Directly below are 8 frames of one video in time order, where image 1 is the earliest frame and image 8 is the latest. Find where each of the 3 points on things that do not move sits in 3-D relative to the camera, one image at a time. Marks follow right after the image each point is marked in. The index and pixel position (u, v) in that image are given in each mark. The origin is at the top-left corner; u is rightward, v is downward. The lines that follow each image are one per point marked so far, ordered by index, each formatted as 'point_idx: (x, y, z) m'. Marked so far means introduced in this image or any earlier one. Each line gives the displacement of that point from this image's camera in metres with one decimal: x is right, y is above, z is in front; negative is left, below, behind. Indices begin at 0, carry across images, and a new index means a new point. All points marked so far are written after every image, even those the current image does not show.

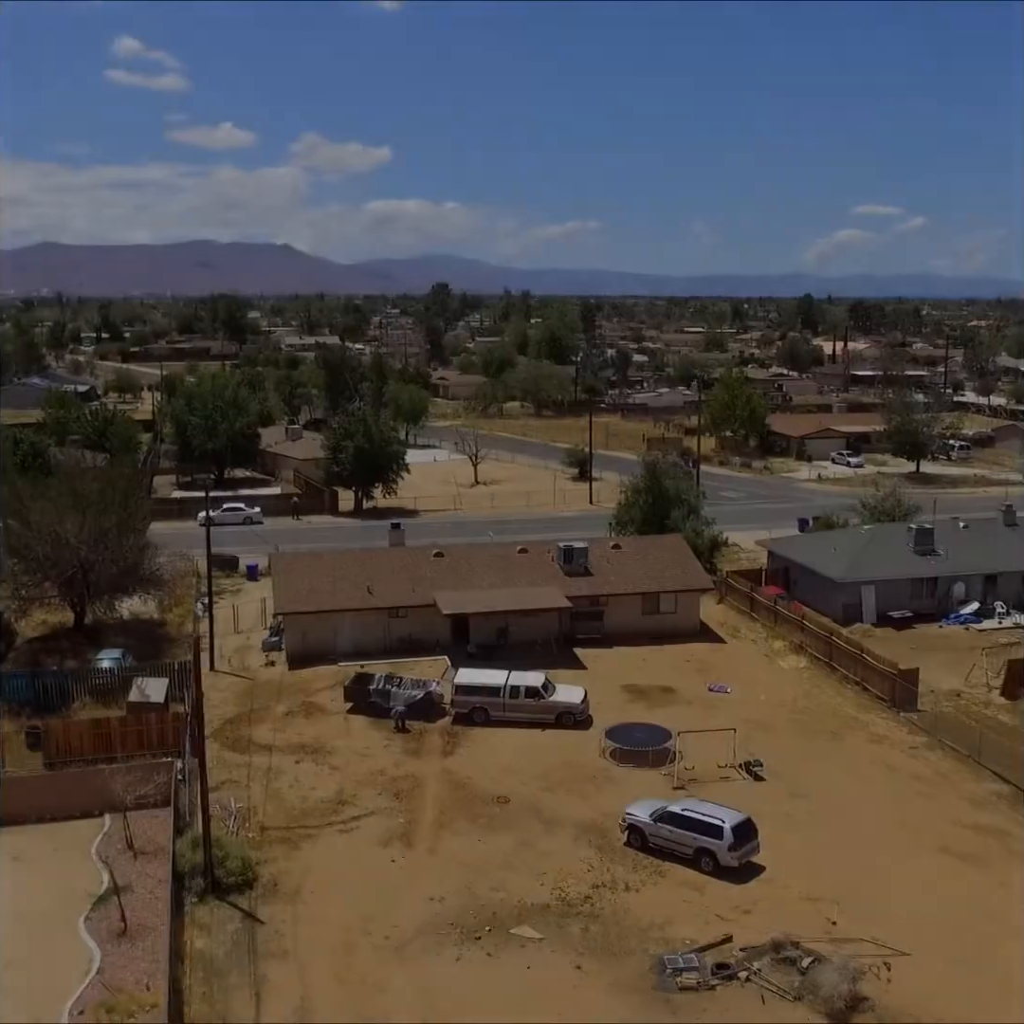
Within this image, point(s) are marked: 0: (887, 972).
0: (+6.8, -8.3, +19.6) m
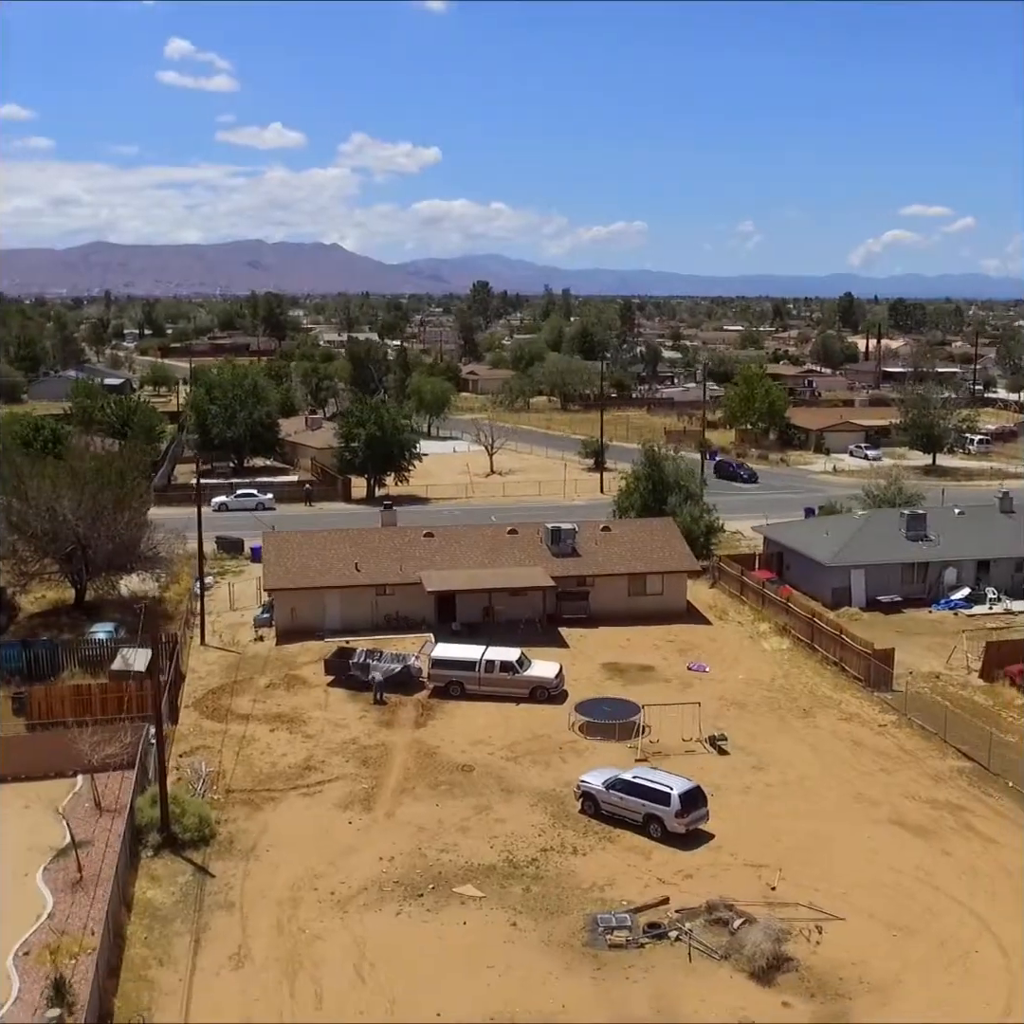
0: (+5.6, -7.6, +19.7) m
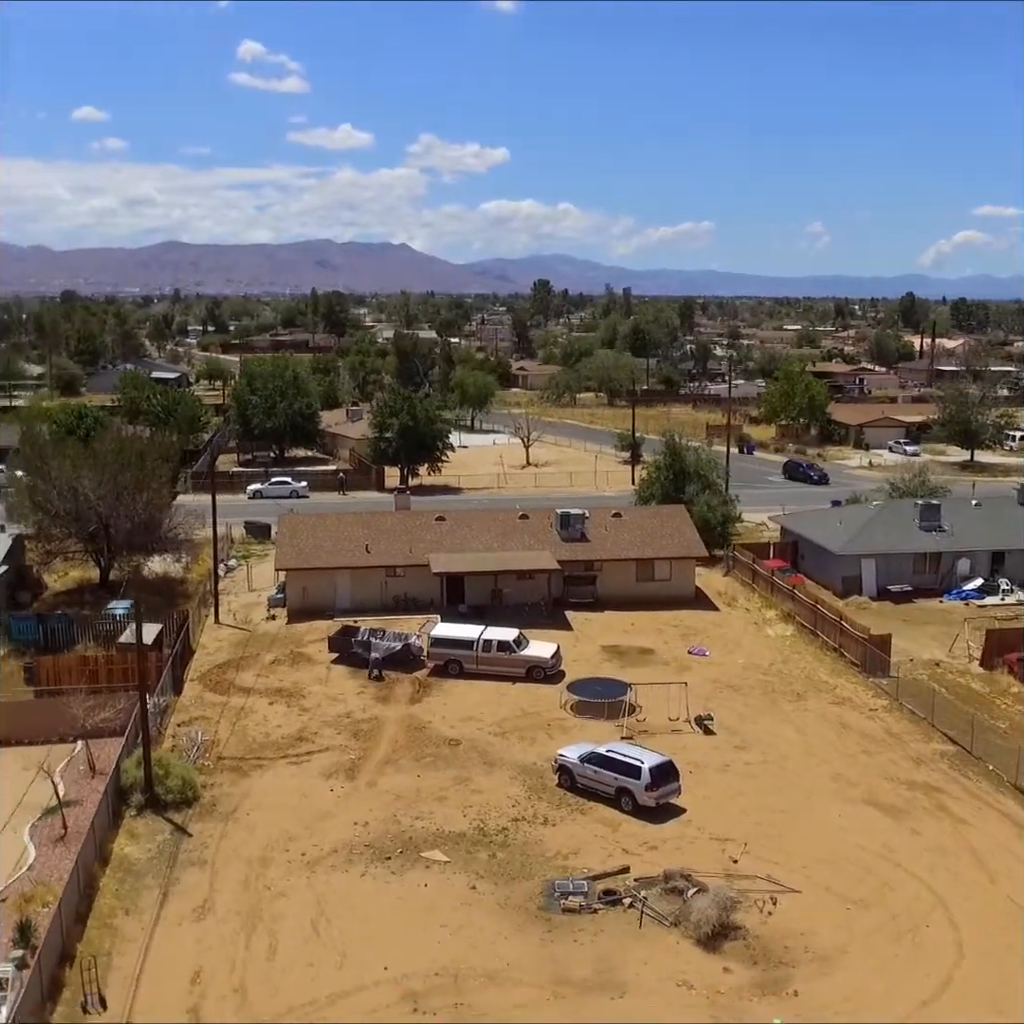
0: (+4.7, -7.1, +19.8) m
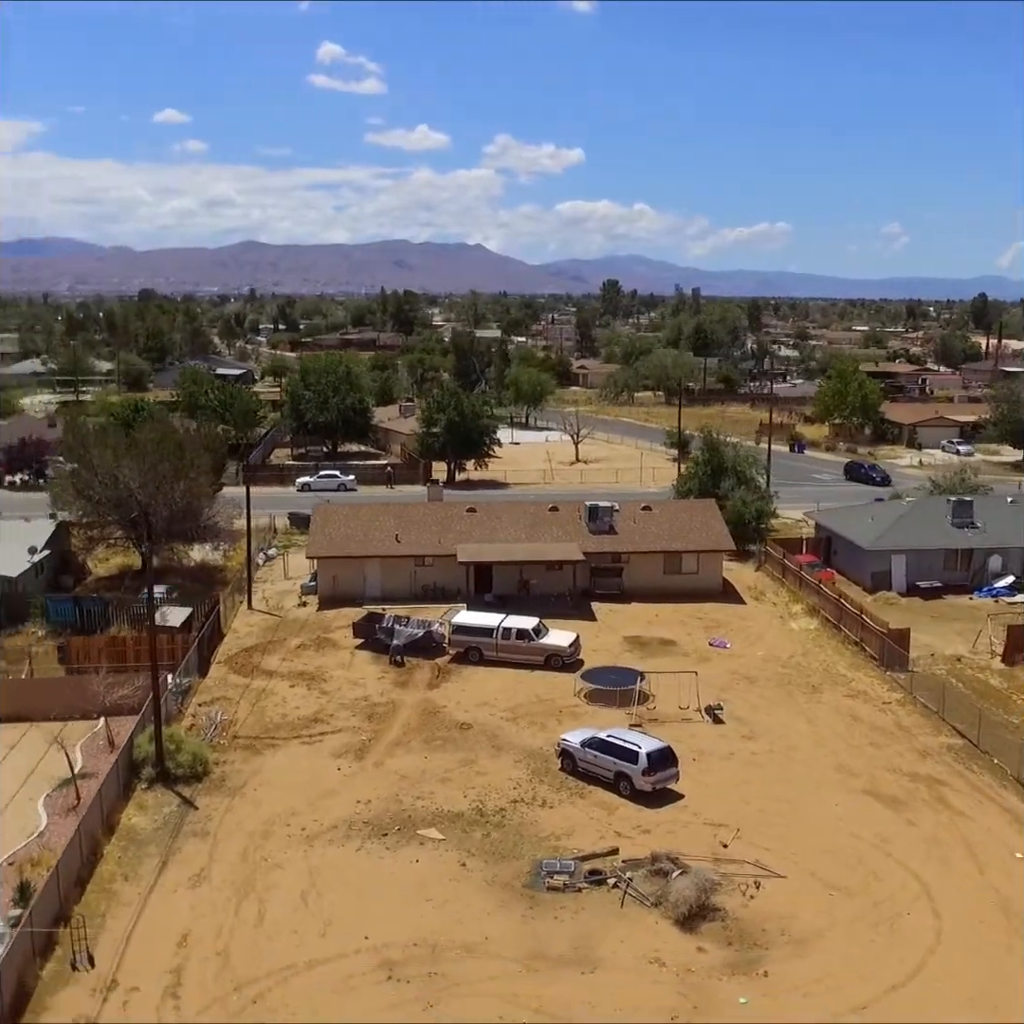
0: (+4.5, -6.9, +19.8) m
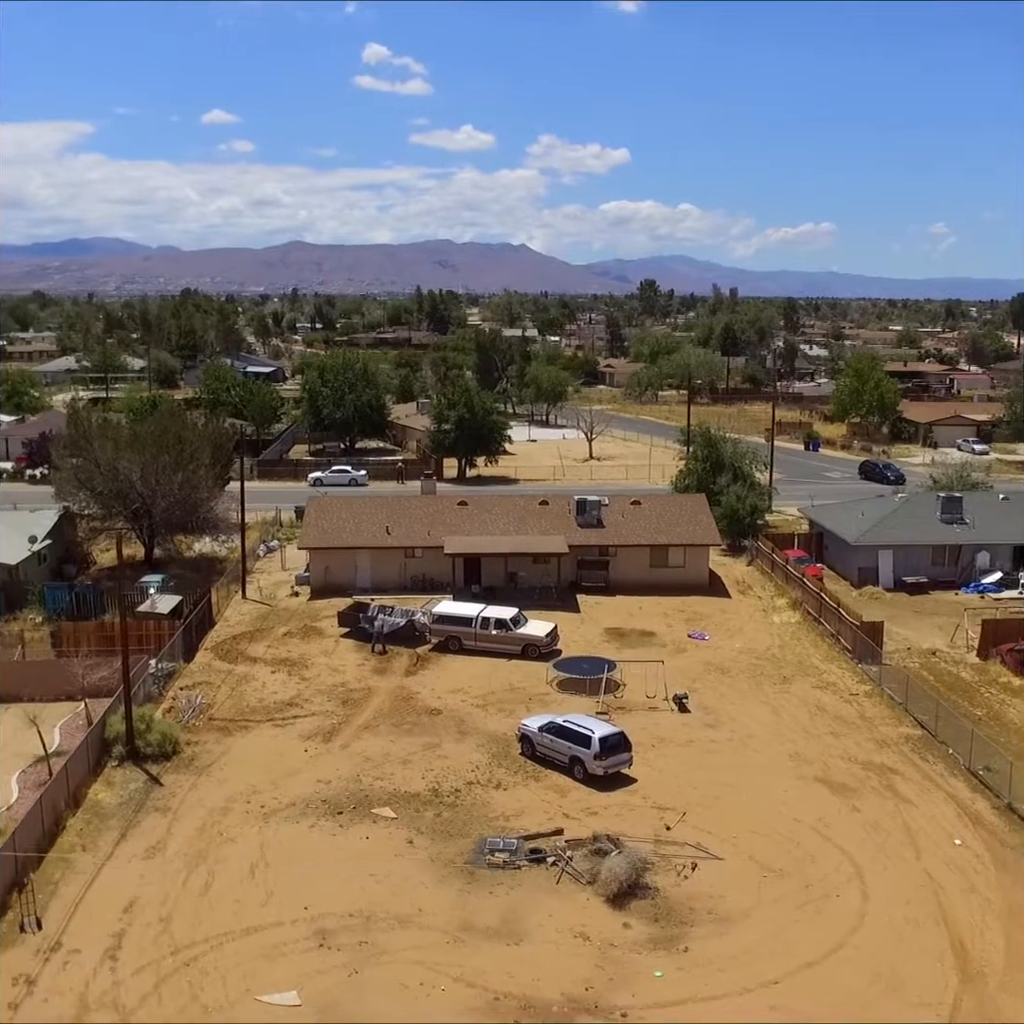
0: (+3.3, -6.6, +20.2) m
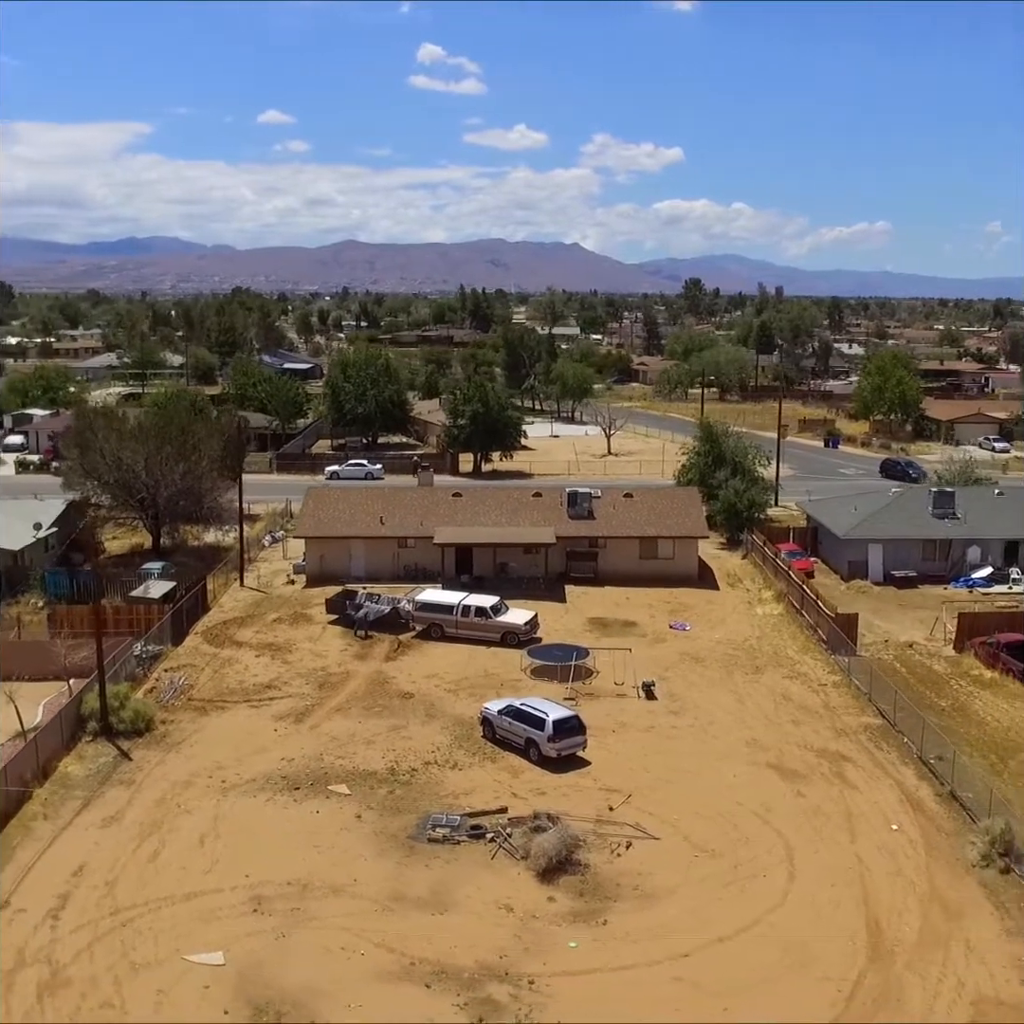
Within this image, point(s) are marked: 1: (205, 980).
0: (+2.2, -6.3, +20.6) m
1: (-4.7, -7.1, +16.6) m
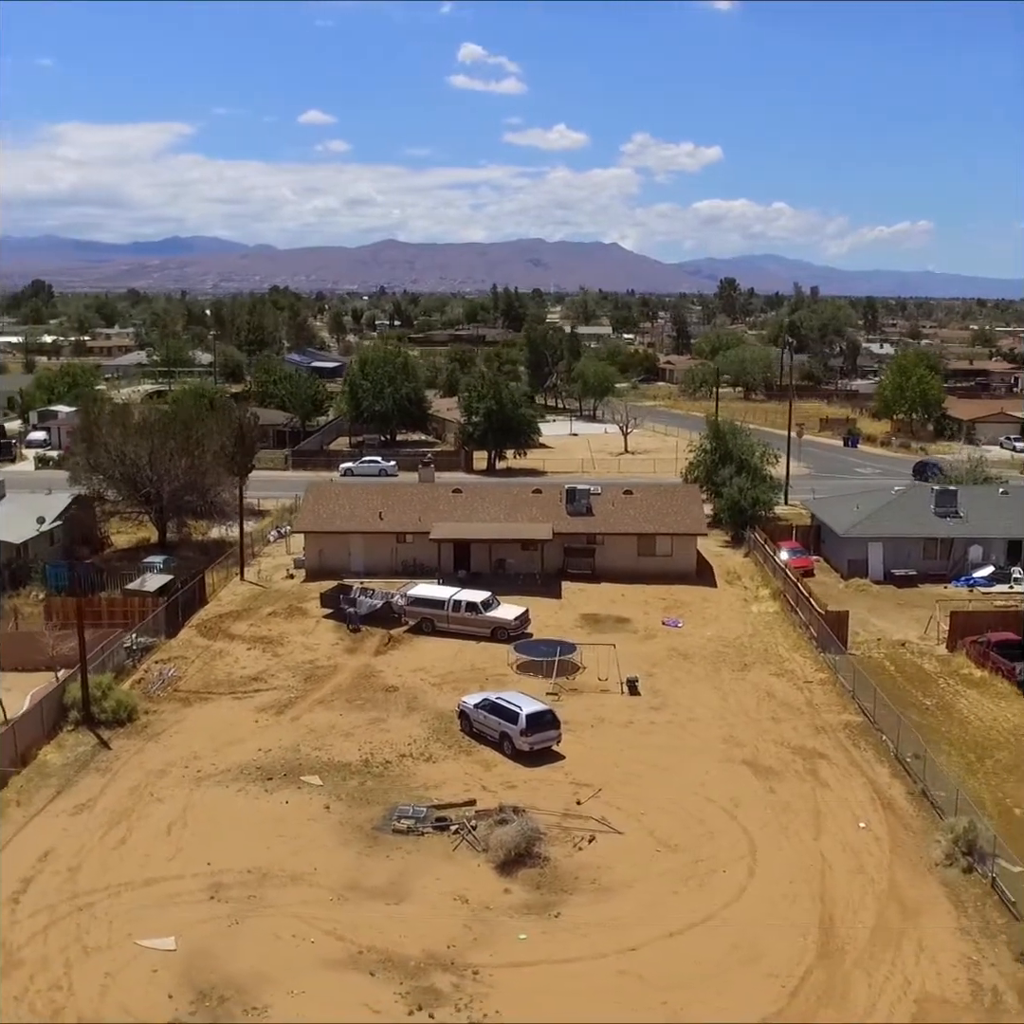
0: (+1.4, -6.2, +20.5) m
1: (-5.5, -7.0, +16.7) m
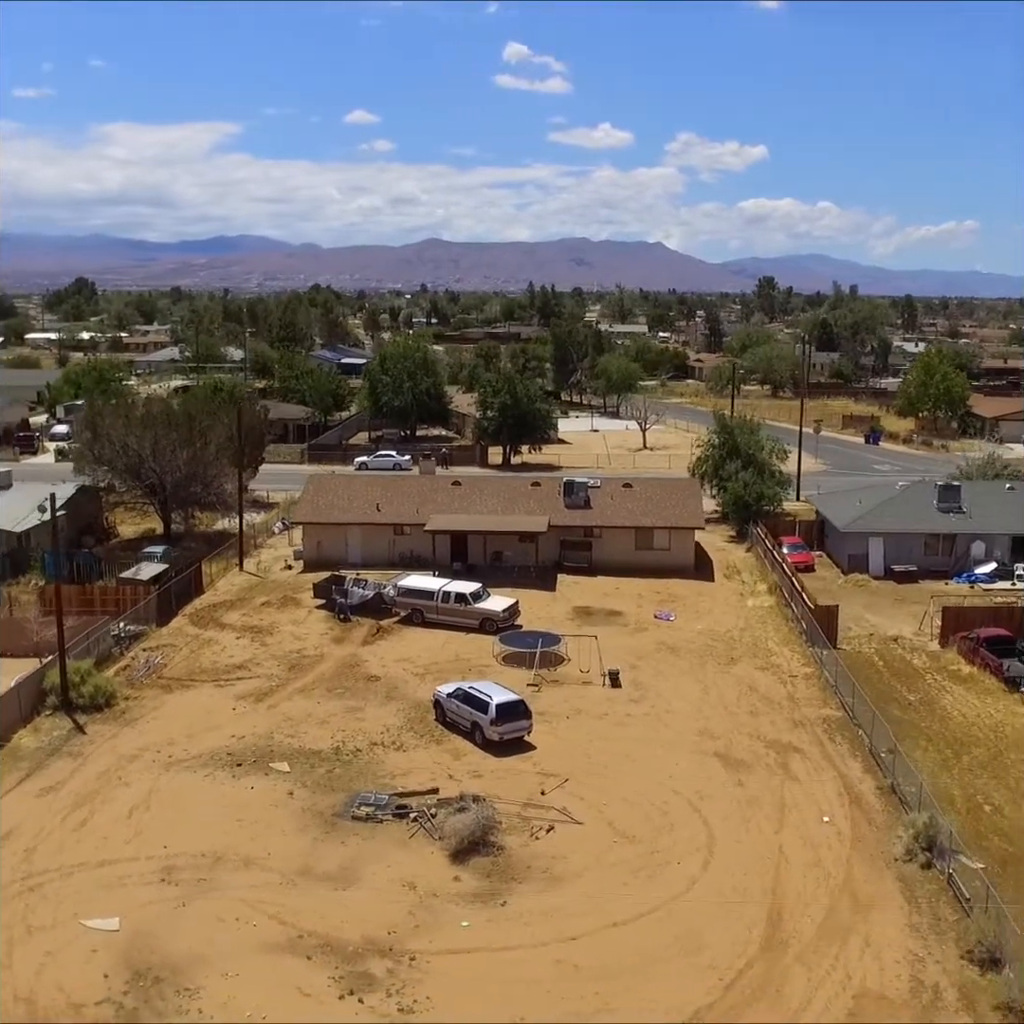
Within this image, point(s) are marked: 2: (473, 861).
0: (+0.6, -6.0, +20.3) m
1: (-6.4, -6.7, +16.7) m
2: (-0.6, -6.2, +19.3) m
